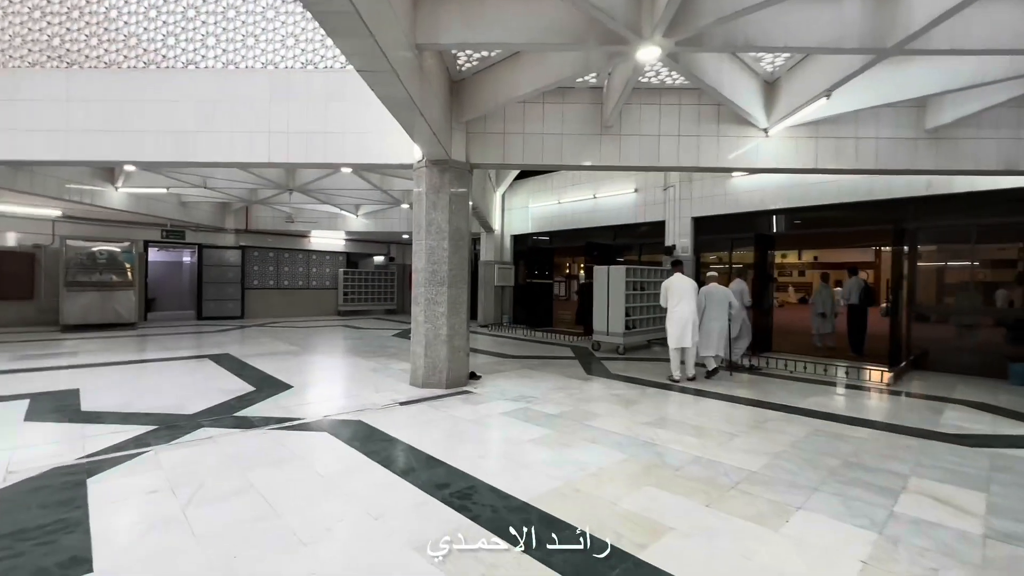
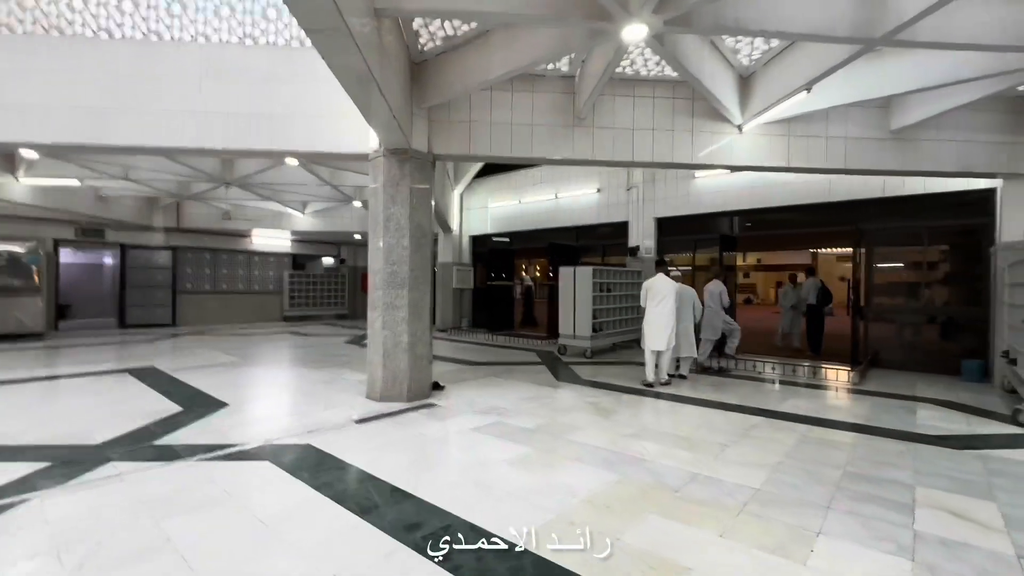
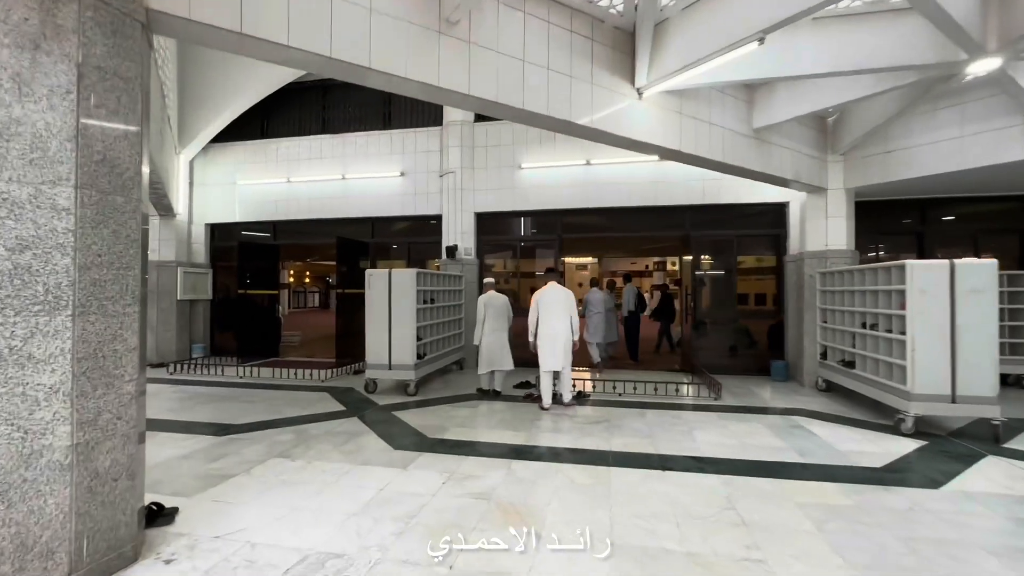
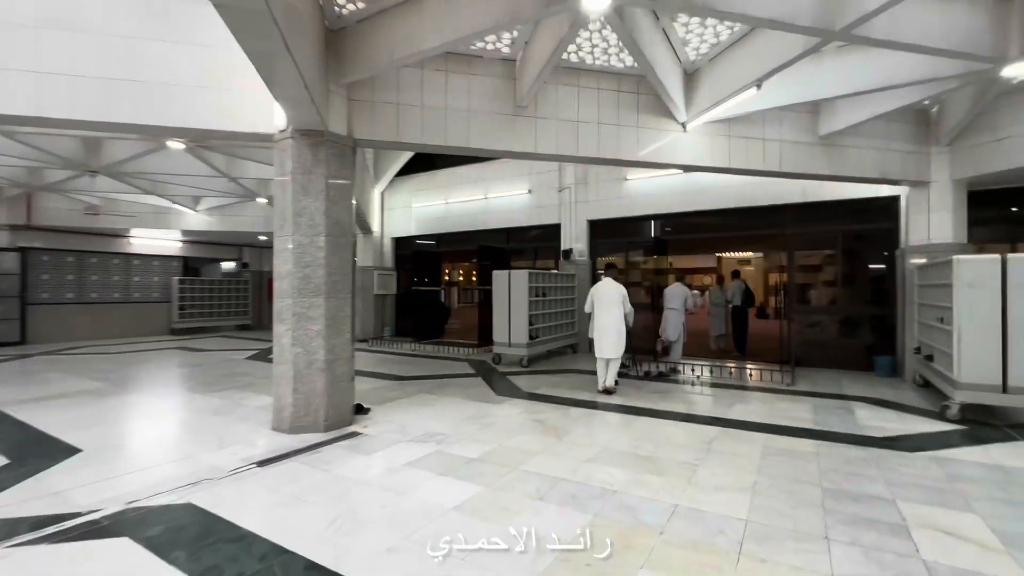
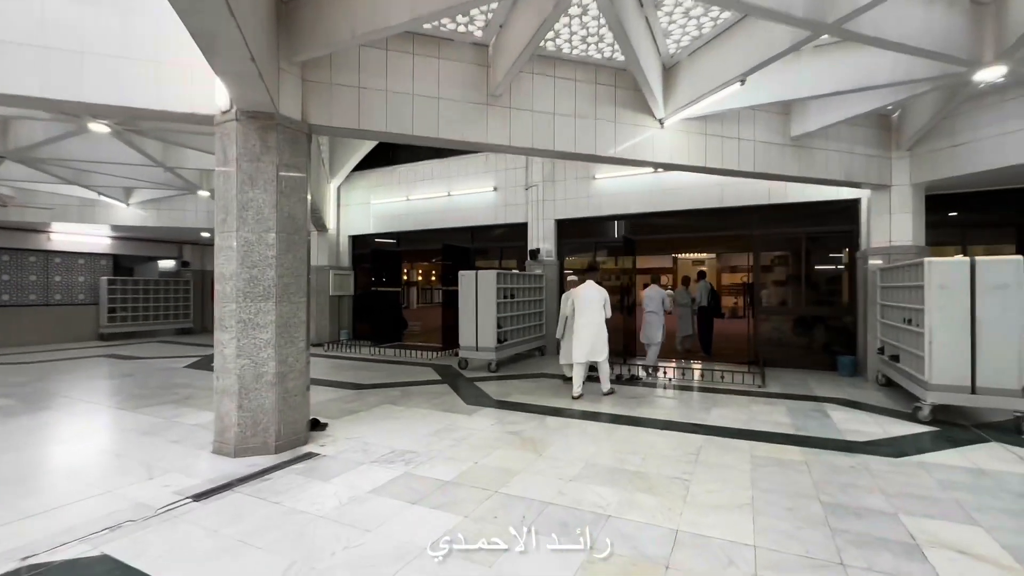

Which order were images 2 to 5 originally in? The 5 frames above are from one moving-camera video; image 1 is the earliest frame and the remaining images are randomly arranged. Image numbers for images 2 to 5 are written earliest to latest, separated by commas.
2, 4, 5, 3
